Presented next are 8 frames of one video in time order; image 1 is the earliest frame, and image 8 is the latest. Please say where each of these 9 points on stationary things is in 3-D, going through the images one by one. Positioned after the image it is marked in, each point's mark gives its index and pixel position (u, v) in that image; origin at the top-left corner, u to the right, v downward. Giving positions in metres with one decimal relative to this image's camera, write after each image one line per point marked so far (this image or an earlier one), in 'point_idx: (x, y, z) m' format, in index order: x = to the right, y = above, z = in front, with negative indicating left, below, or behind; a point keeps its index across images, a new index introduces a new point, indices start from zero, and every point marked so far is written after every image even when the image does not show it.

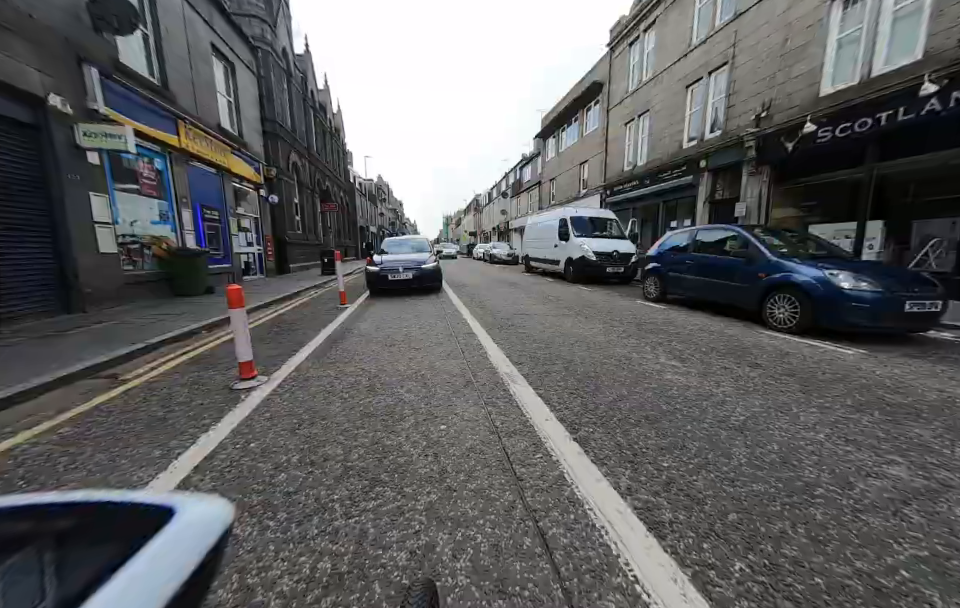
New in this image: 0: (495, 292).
0: (+0.3, +0.4, +9.2) m
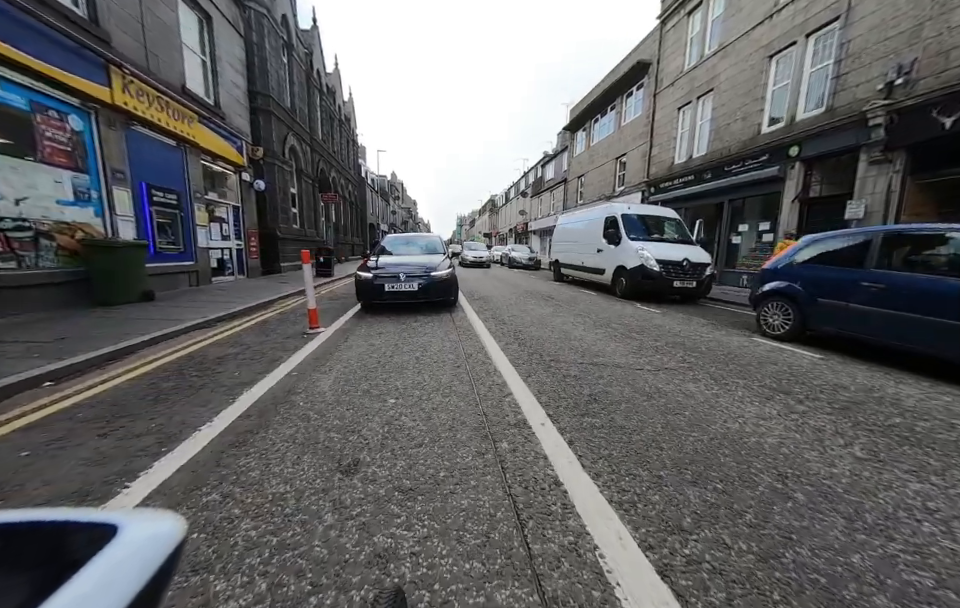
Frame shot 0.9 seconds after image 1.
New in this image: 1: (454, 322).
0: (+0.9, -0.1, +6.8) m
1: (-0.5, -0.3, +5.6) m
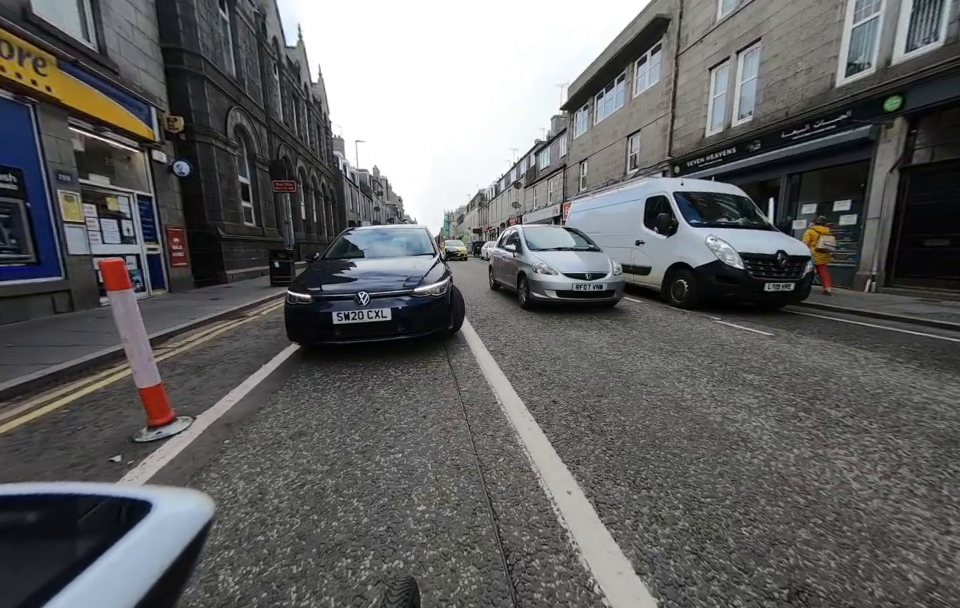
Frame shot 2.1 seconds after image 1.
0: (+1.1, -0.4, +4.3) m
1: (-0.3, -0.7, +3.1) m
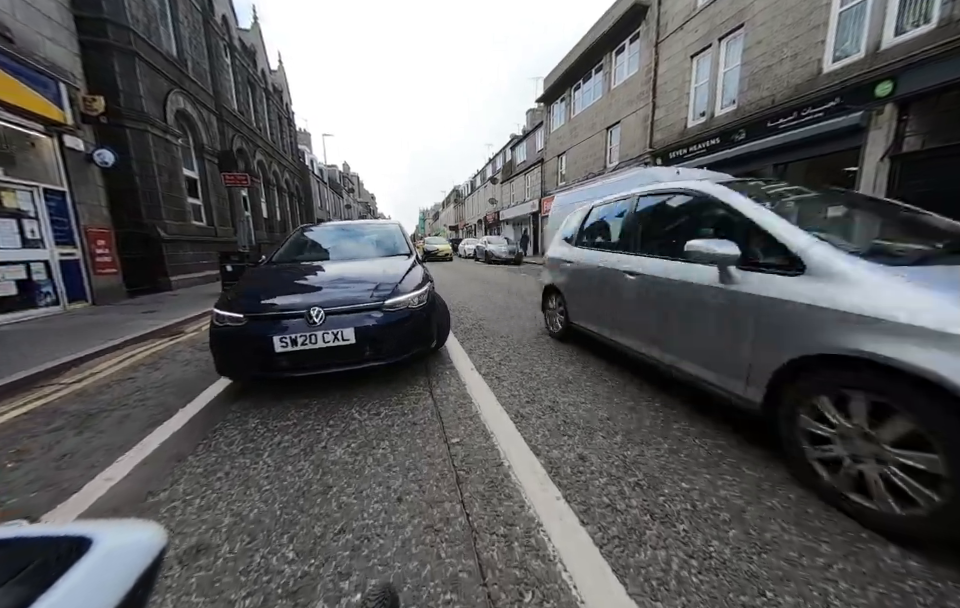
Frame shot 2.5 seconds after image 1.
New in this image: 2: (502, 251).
0: (+1.0, -0.5, +3.6) m
1: (-0.3, -0.8, +2.3) m
2: (+1.2, +3.1, +18.1) m
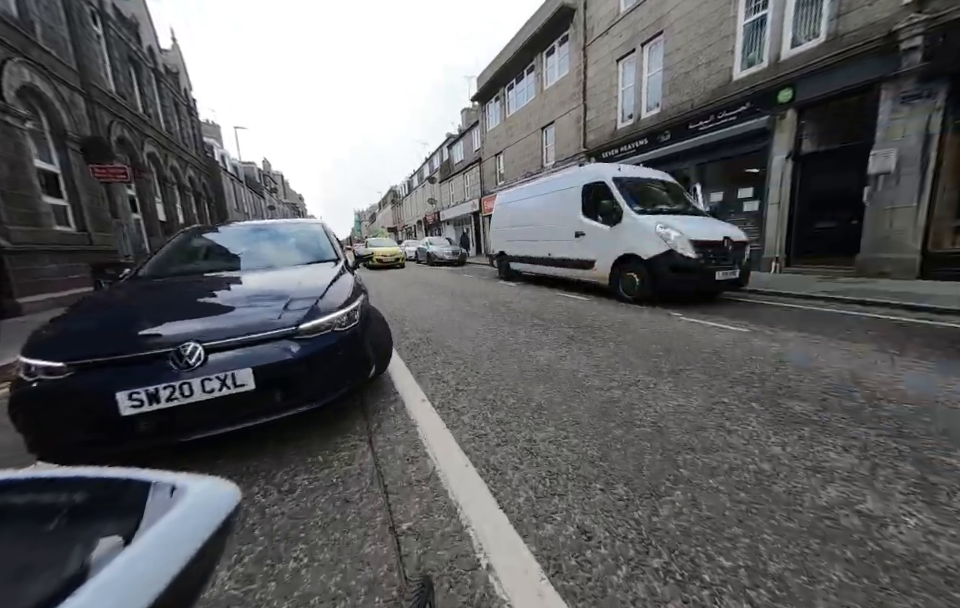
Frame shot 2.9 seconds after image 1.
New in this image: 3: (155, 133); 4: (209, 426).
0: (+0.5, -0.6, +3.2) m
1: (-0.6, -1.0, +1.7) m
2: (-1.9, +2.9, +17.5) m
3: (-18.3, +9.6, +17.4) m
4: (-1.7, -0.8, +2.0) m
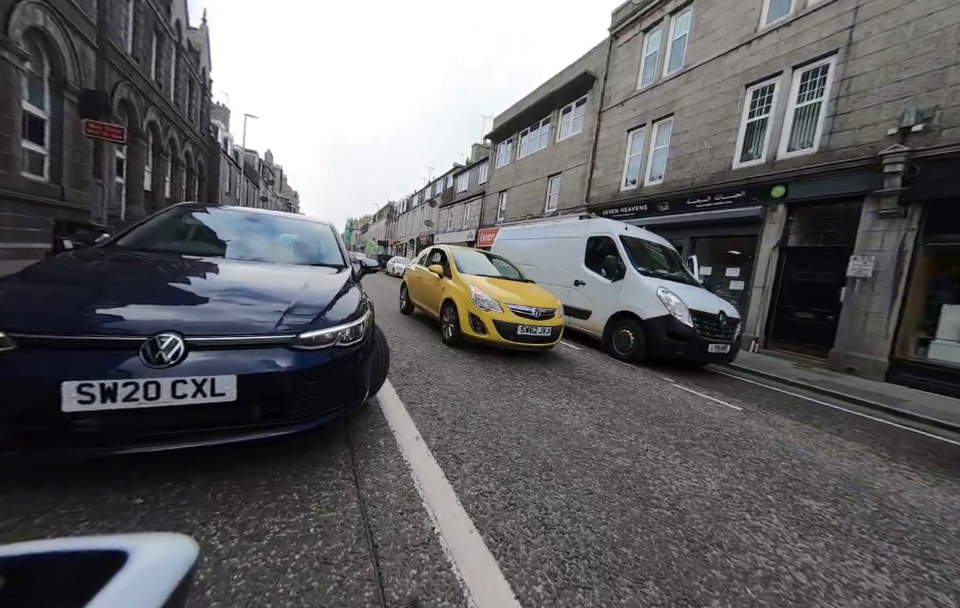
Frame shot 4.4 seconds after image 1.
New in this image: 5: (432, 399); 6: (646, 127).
0: (+0.4, -1.0, +3.0) m
1: (-0.5, -1.1, +1.4) m
2: (-2.4, +1.7, +17.4) m
3: (-17.3, +11.0, +17.0) m
4: (-1.7, -0.7, +1.6) m
5: (-0.4, -0.9, +3.0) m
6: (+6.2, +6.6, +11.6) m
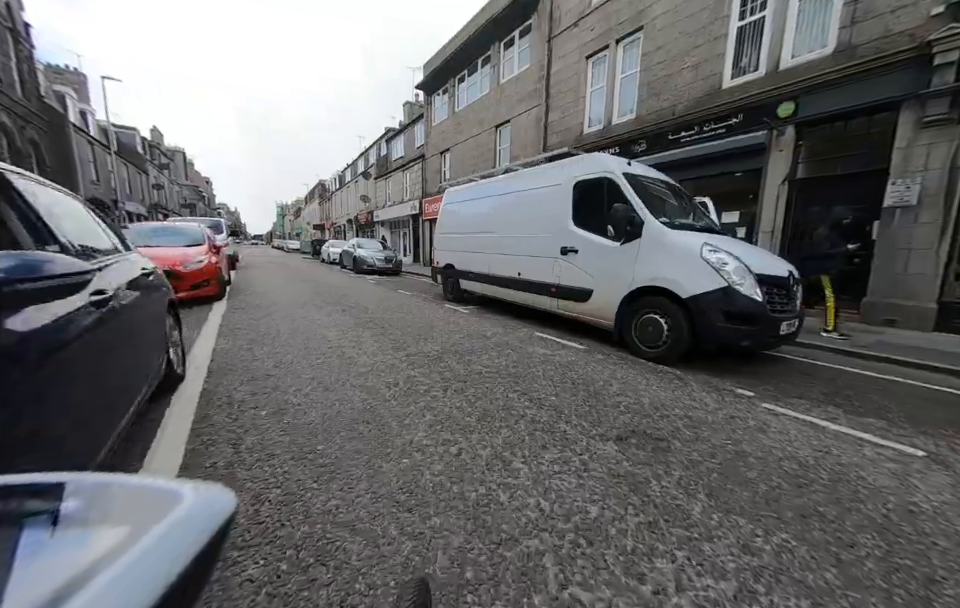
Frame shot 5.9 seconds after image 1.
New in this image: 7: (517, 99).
0: (+0.4, -1.1, +0.9) m
1: (-0.4, -1.5, -0.8) m
2: (-4.8, +2.2, +14.5) m
3: (-20.5, +9.5, +11.3) m
4: (-1.6, -1.2, -0.8) m
5: (-0.5, -1.1, +0.8) m
6: (+3.9, +7.7, +9.5) m
7: (+1.5, +8.5, +12.9) m
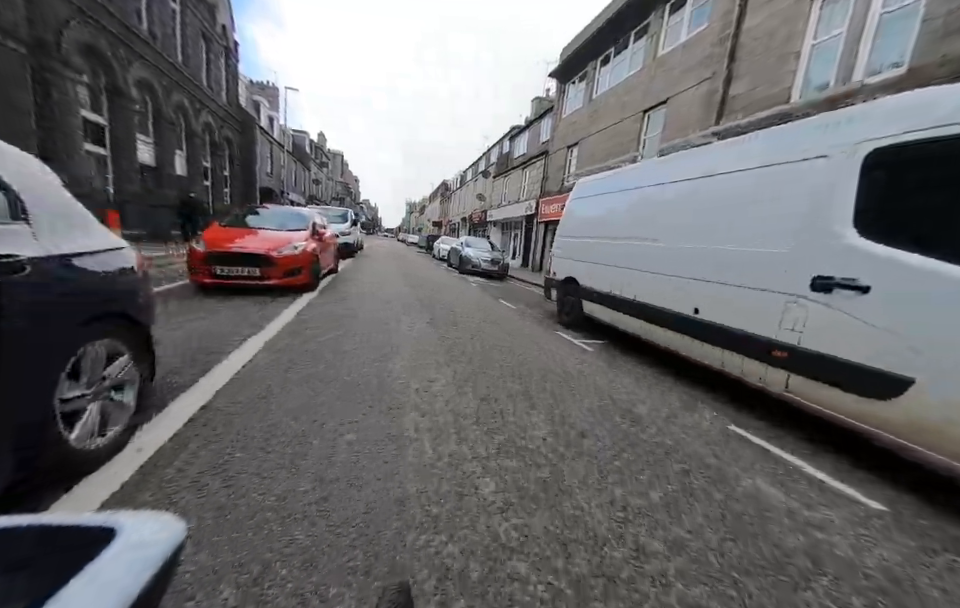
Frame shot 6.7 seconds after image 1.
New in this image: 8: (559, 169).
0: (+0.3, -1.5, -1.0) m
1: (-0.9, -1.7, -2.3) m
2: (+0.1, +2.0, +13.5) m
3: (-14.6, +11.5, +15.3) m
4: (-2.0, -1.3, -1.9) m
5: (-0.5, -1.4, -0.8) m
6: (+7.6, +6.5, +6.0) m
7: (+6.5, +7.5, +10.0) m
8: (+4.4, +7.2, +16.4) m
